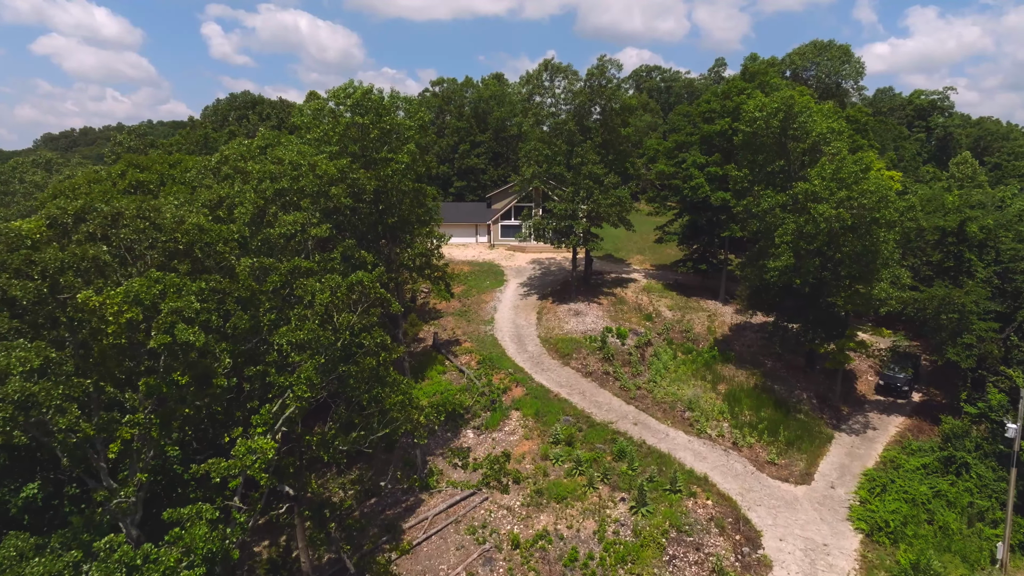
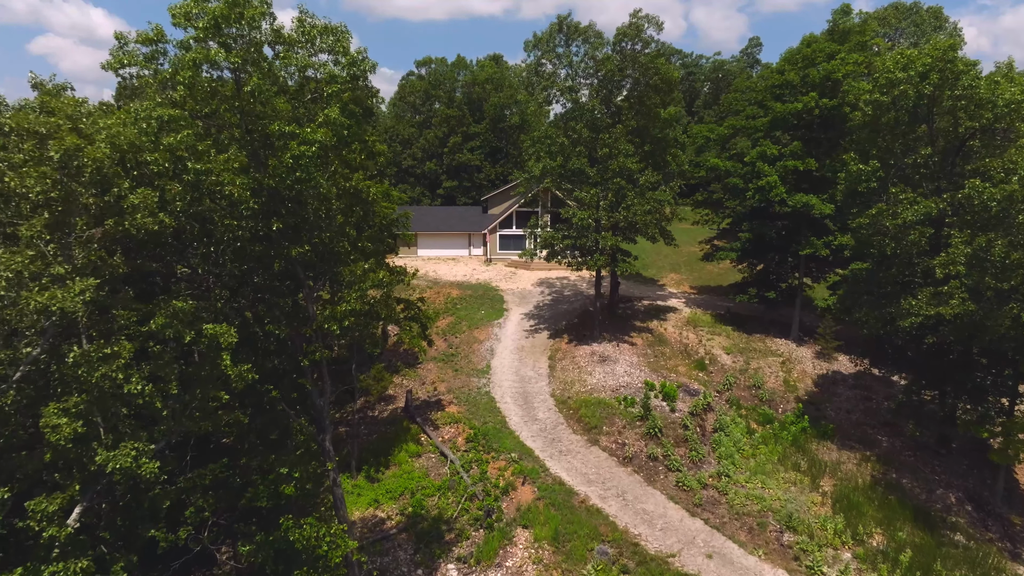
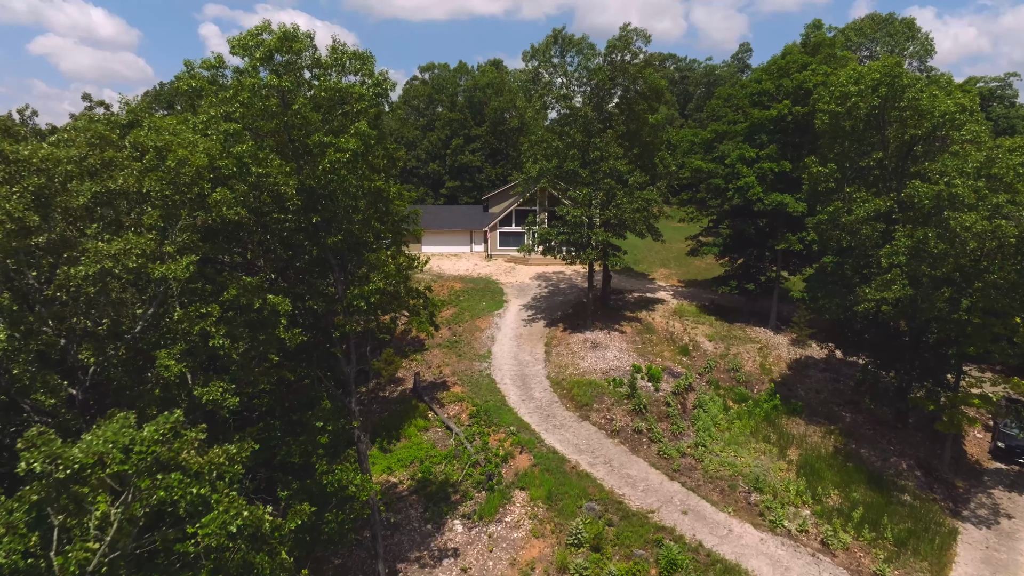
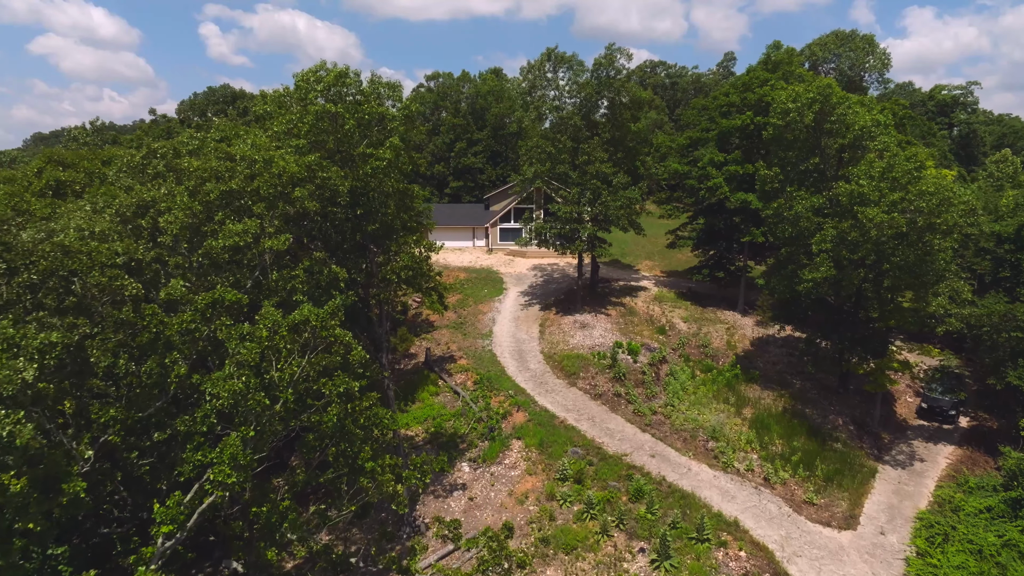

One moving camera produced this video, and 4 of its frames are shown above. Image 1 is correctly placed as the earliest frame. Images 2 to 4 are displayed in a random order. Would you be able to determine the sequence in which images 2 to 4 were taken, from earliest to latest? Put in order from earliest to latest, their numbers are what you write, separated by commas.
4, 3, 2
